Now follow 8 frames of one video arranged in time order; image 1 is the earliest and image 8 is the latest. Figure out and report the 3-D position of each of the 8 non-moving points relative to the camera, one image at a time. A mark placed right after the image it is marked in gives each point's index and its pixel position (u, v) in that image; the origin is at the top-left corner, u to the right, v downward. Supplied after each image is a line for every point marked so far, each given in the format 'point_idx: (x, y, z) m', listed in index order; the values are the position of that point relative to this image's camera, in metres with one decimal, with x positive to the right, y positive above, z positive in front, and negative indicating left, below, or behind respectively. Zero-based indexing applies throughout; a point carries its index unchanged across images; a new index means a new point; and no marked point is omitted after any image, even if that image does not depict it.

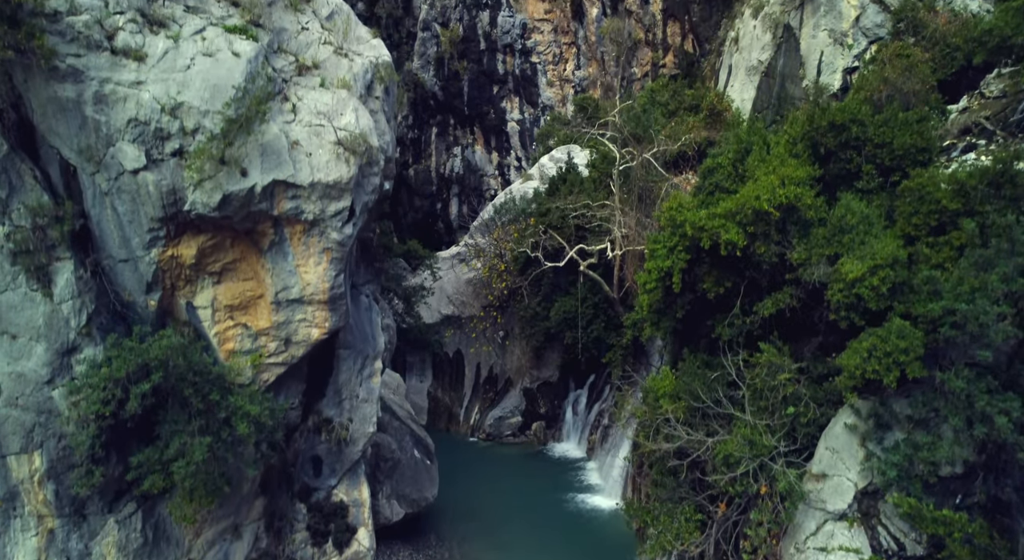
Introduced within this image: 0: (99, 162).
0: (-4.3, +1.2, +7.9) m
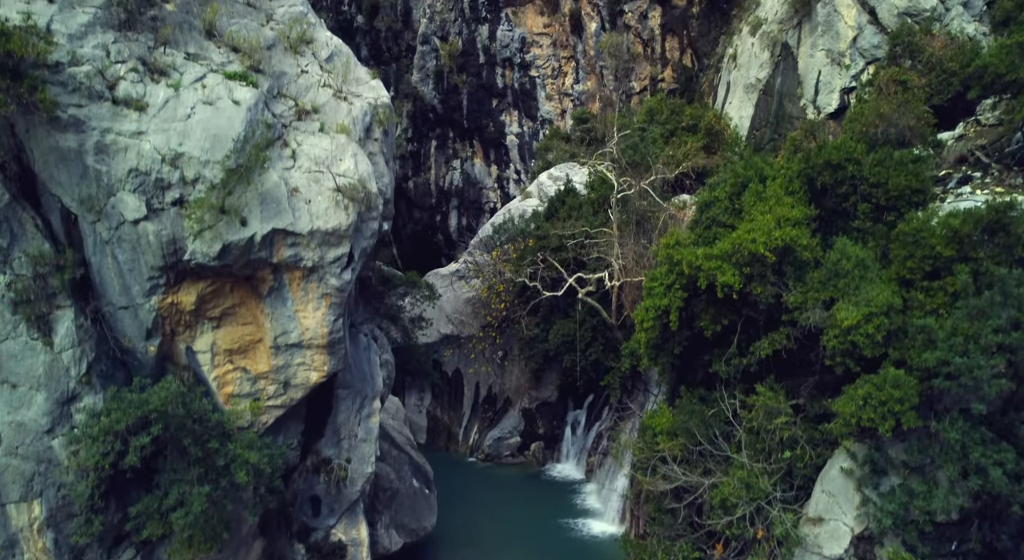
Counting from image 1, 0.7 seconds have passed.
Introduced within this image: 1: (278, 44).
0: (-4.3, +0.7, +8.0) m
1: (-3.0, +3.0, +9.7) m
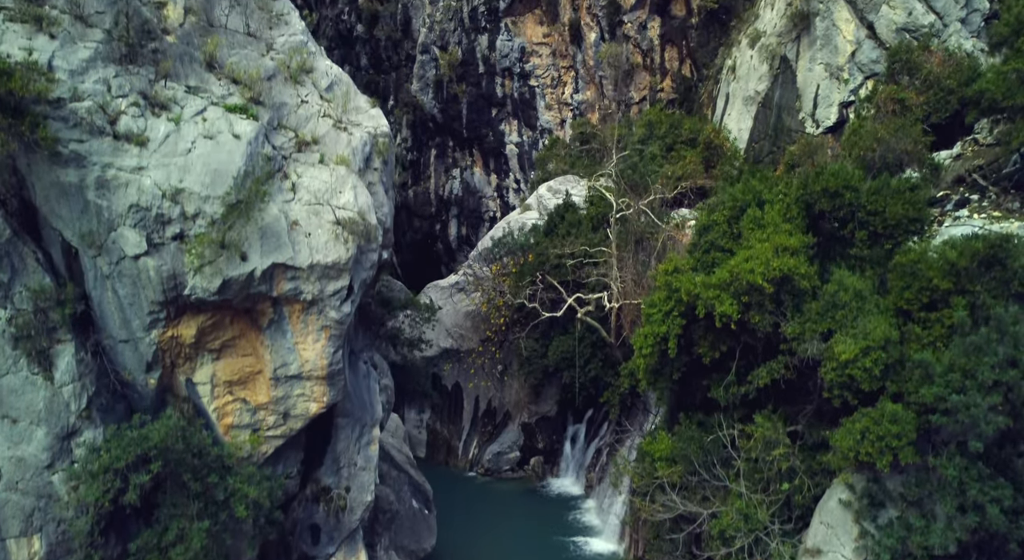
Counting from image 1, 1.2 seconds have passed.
0: (-4.4, +0.4, +8.0) m
1: (-3.0, +2.6, +9.7) m
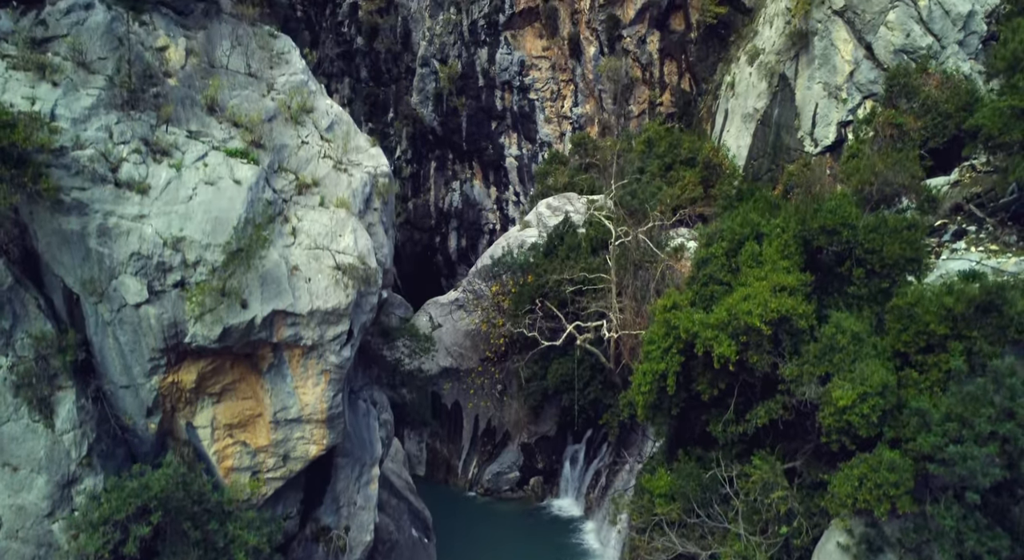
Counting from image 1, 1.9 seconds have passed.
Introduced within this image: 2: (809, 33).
0: (-4.4, -0.1, +8.0) m
1: (-3.0, +2.1, +9.8) m
2: (+7.0, +5.9, +17.9) m
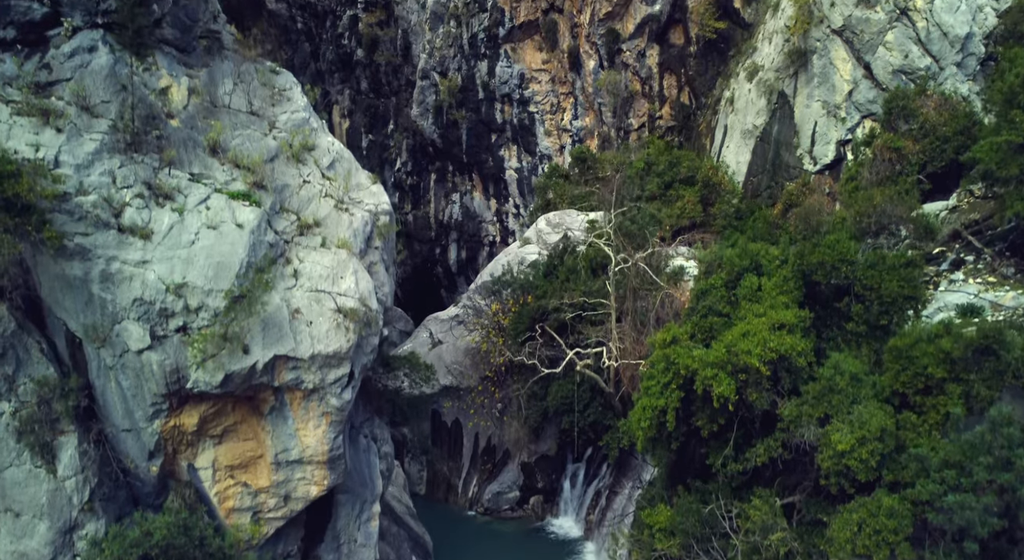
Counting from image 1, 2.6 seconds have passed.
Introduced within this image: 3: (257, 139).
0: (-4.4, -0.6, +8.1) m
1: (-3.0, +1.6, +9.8) m
2: (+7.0, +5.4, +17.9) m
3: (-3.3, +1.9, +9.9) m
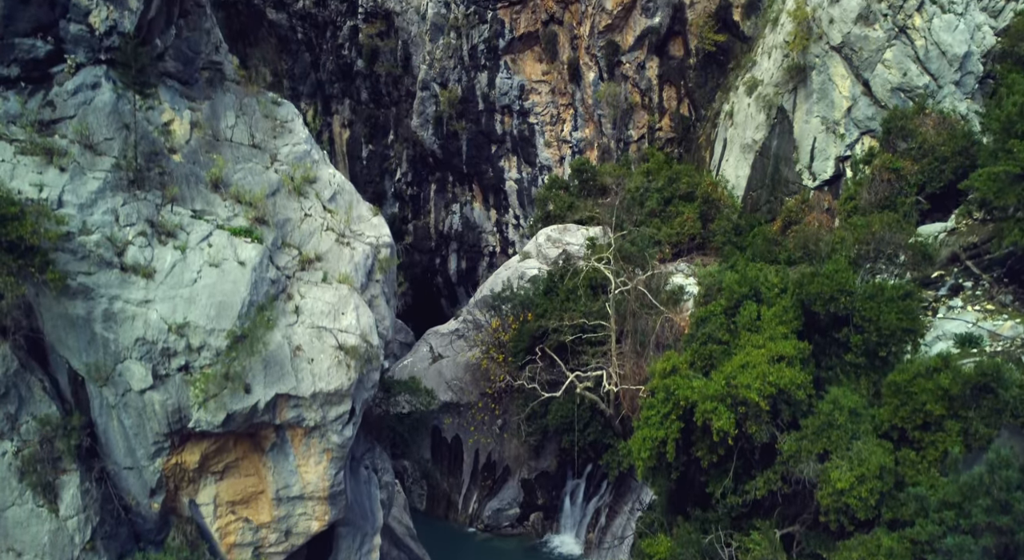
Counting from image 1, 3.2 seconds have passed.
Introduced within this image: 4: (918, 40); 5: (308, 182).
0: (-4.4, -1.1, +8.1) m
1: (-3.0, +1.2, +9.9) m
2: (+7.0, +5.0, +18.0) m
3: (-3.3, +1.4, +10.0) m
4: (+8.5, +5.1, +15.7) m
5: (-2.8, +1.3, +10.3) m
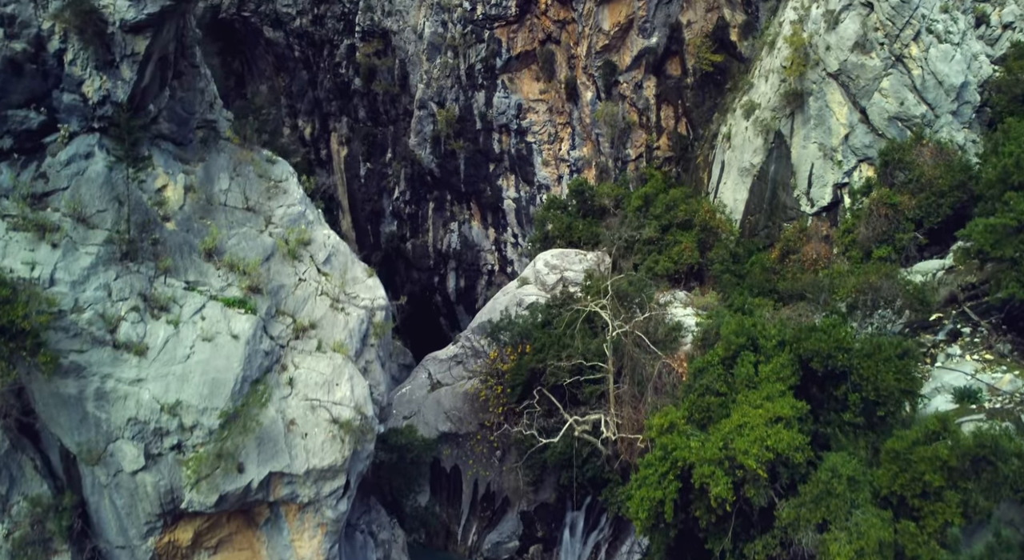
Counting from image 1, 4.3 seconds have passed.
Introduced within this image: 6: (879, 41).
0: (-4.4, -1.9, +8.1) m
1: (-3.1, +0.4, +9.8) m
2: (+7.0, +4.2, +17.9) m
3: (-3.4, +0.6, +9.9) m
4: (+8.4, +4.3, +15.7) m
5: (-2.8, +0.5, +10.2) m
6: (+7.8, +5.0, +16.0) m
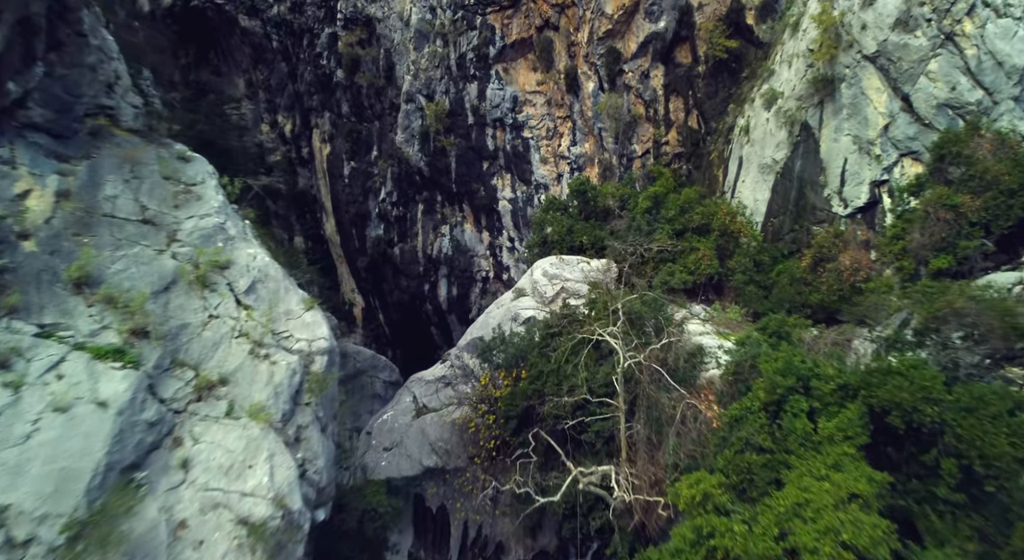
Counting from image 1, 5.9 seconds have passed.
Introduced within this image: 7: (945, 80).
0: (-4.6, -2.3, +5.5) m
1: (-3.3, 0.0, +7.3) m
2: (+6.8, +3.9, +15.4) m
3: (-3.6, +0.2, +7.4) m
4: (+8.2, +4.0, +13.2) m
5: (-3.0, +0.1, +7.7) m
6: (+7.6, +4.8, +13.5) m
7: (+8.1, +3.4, +13.6) m
